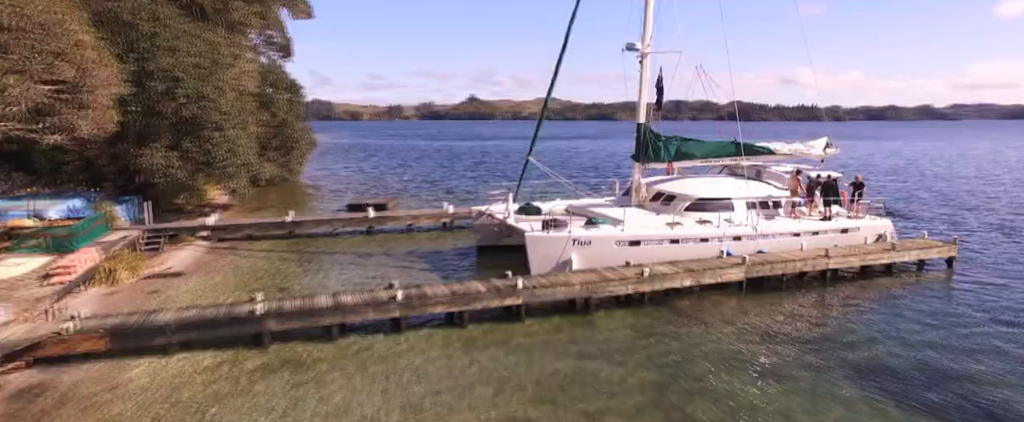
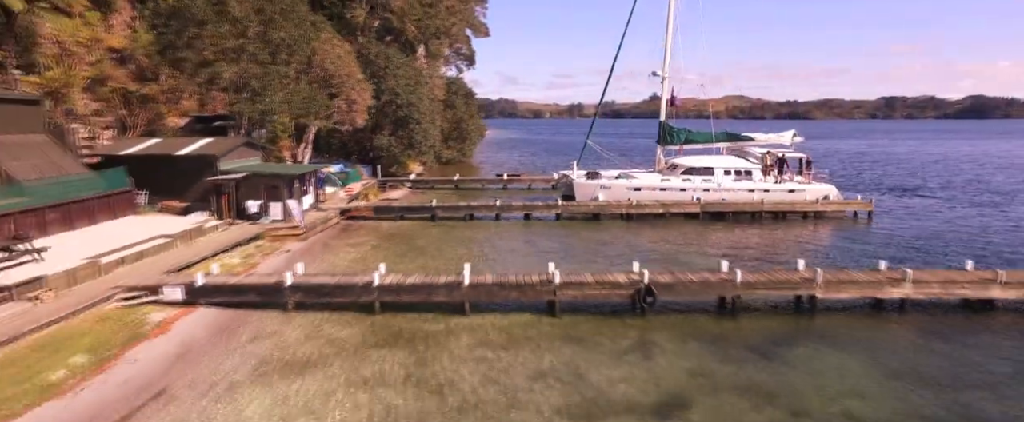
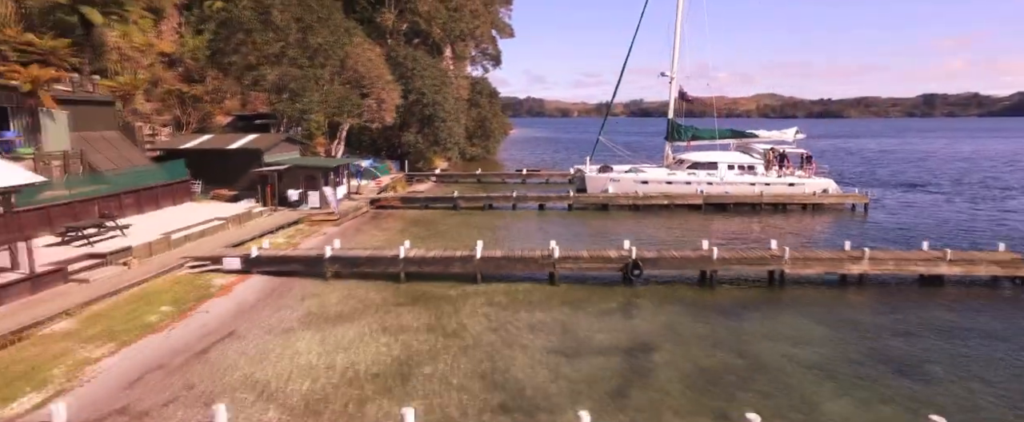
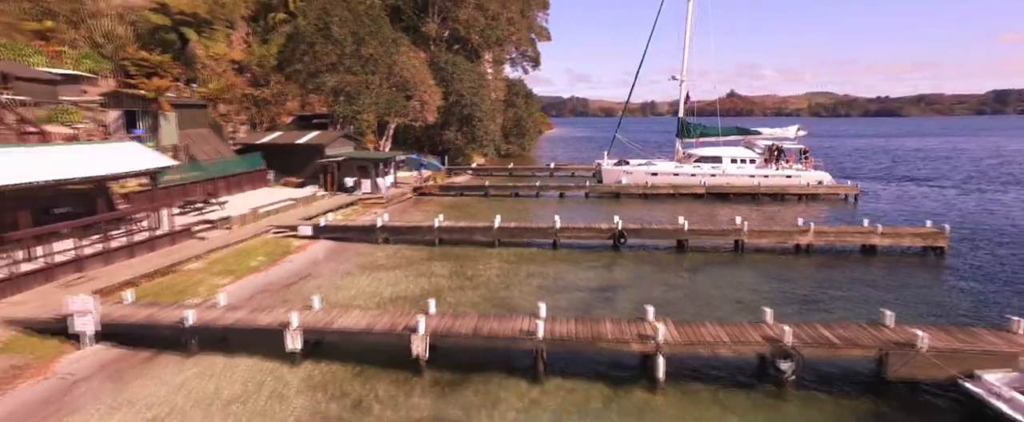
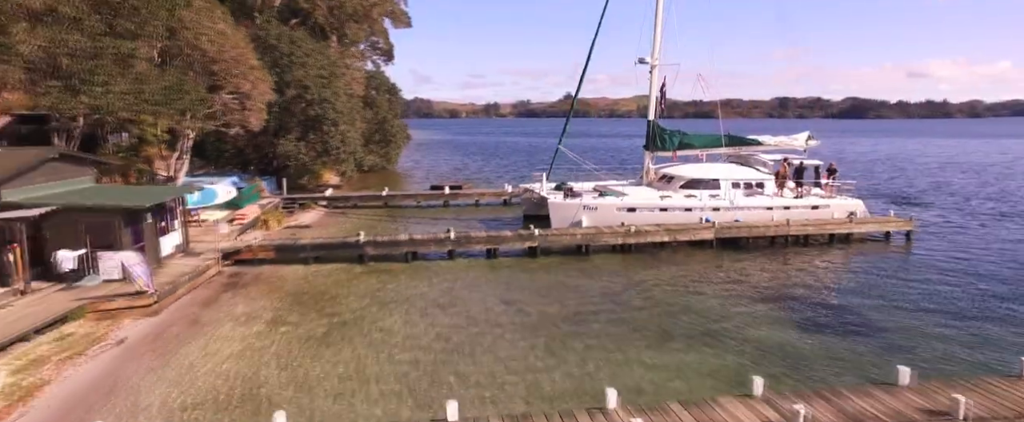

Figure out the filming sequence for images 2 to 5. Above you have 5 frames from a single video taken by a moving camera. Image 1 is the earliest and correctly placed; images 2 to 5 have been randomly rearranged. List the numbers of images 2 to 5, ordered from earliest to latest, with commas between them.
5, 2, 3, 4
